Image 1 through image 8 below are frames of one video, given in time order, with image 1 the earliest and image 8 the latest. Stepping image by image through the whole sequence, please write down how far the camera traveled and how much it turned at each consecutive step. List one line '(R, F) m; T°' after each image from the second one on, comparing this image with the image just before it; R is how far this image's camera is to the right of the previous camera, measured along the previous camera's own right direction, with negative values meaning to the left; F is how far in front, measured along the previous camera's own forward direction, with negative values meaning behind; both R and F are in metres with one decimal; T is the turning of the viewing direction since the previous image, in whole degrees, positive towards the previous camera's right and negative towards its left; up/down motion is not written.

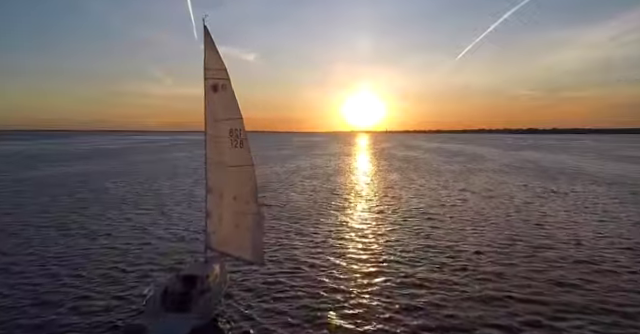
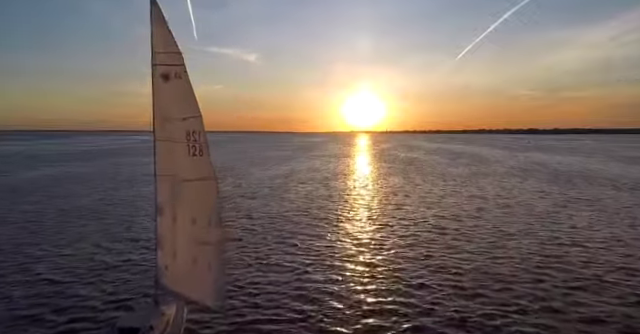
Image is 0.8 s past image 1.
(+0.3, +2.8) m; 0°
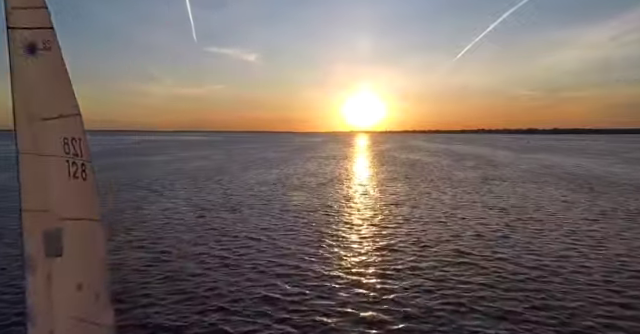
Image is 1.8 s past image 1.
(+0.4, +3.5) m; 0°
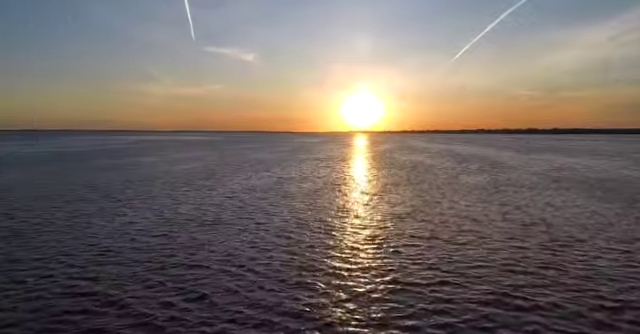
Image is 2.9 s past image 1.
(+0.4, +3.8) m; 0°
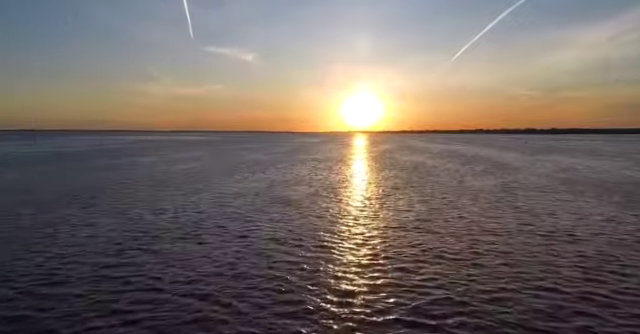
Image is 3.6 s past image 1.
(+0.2, +2.6) m; 0°
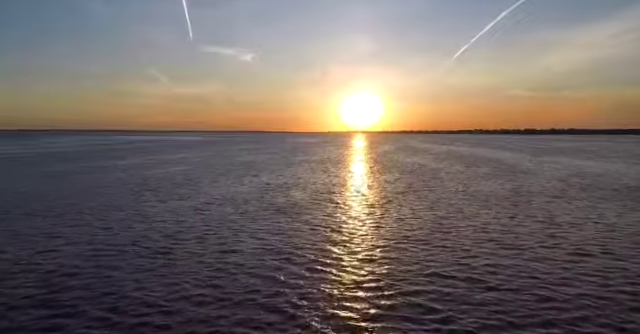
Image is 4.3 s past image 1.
(+0.2, +2.7) m; 0°
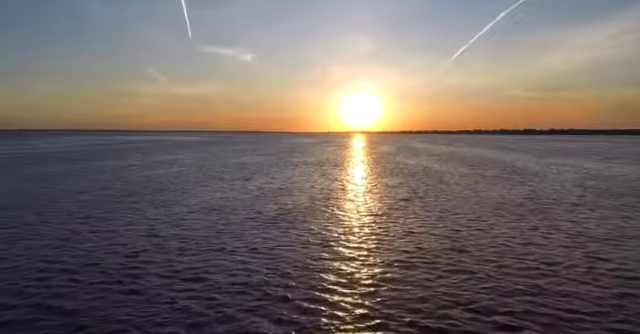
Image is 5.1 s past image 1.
(+0.2, +3.0) m; 0°
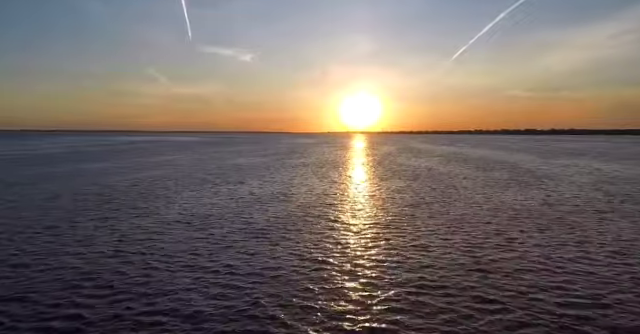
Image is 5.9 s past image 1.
(+0.1, +2.8) m; 0°
